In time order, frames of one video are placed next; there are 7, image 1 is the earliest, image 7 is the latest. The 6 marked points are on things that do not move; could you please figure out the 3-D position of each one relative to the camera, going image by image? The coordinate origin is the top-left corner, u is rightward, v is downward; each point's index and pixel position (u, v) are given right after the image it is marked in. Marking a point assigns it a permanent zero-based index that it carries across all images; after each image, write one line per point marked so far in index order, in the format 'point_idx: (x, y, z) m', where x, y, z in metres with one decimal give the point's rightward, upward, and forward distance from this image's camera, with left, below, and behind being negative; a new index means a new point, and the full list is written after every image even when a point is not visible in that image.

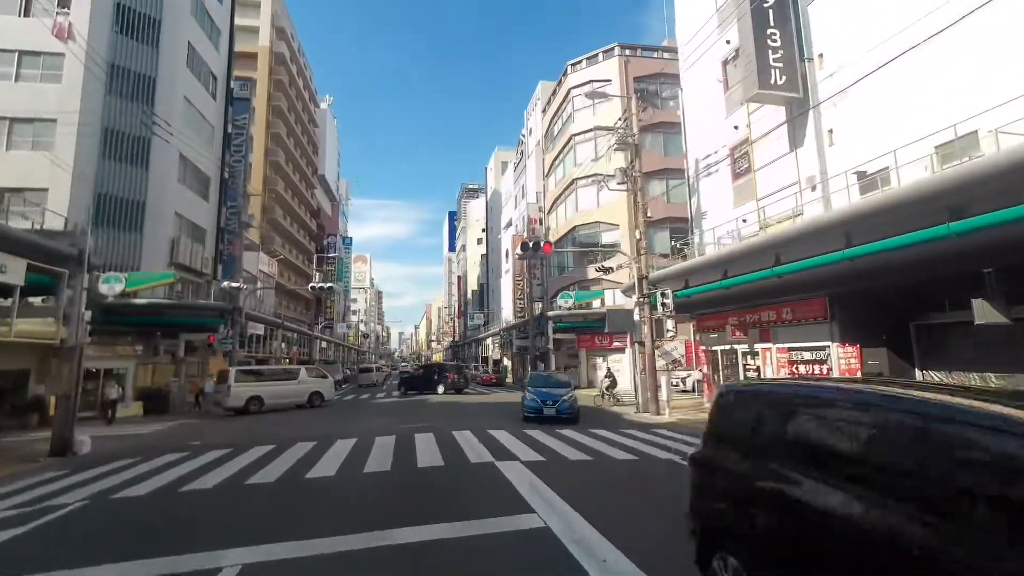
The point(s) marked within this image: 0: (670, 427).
0: (+4.7, -4.1, +15.8) m
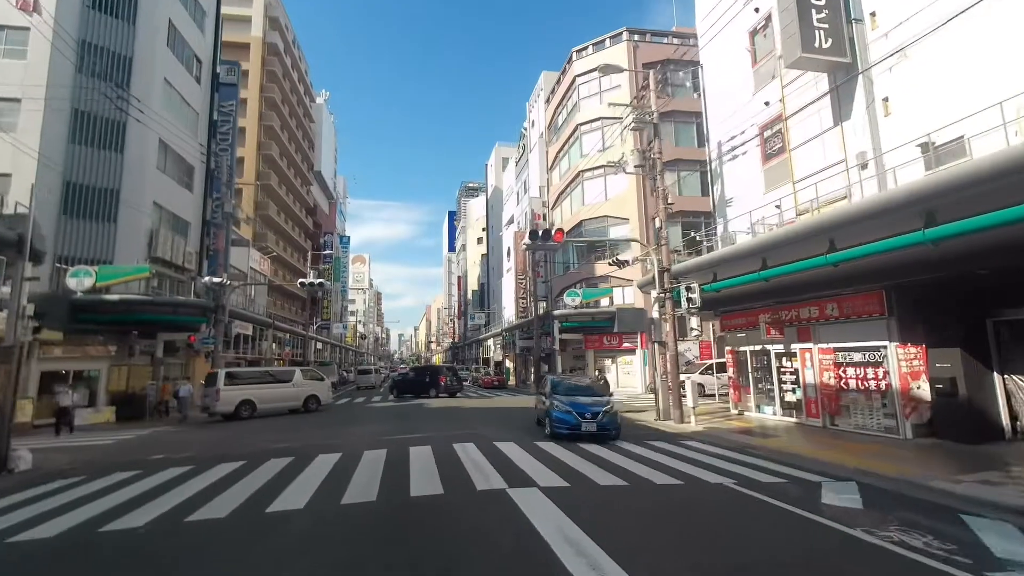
0: (+4.9, -3.9, +14.0) m
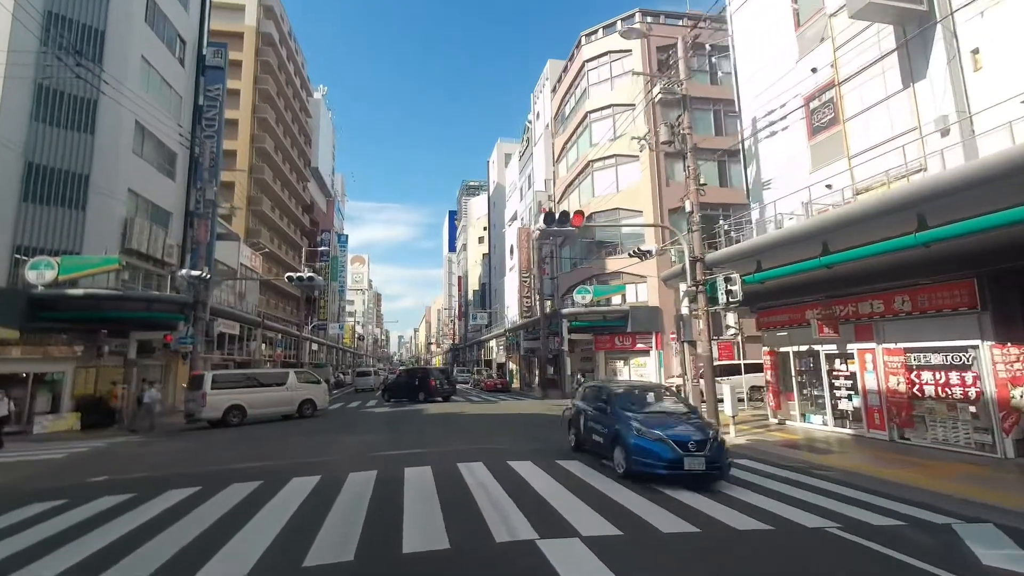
0: (+5.2, -3.7, +12.0) m
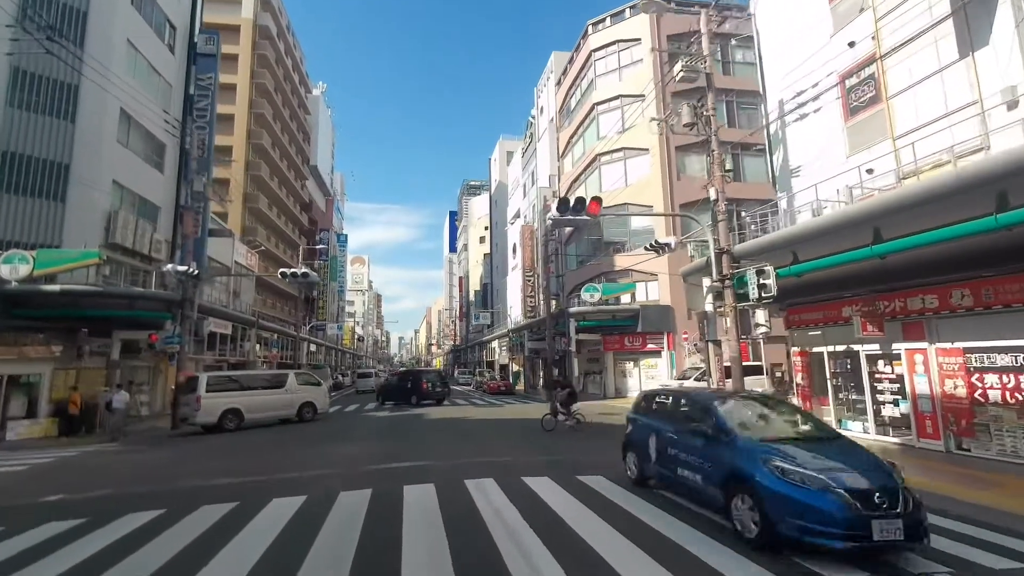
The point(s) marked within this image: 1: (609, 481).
0: (+5.4, -3.5, +10.7) m
1: (+1.6, -3.2, +9.0) m
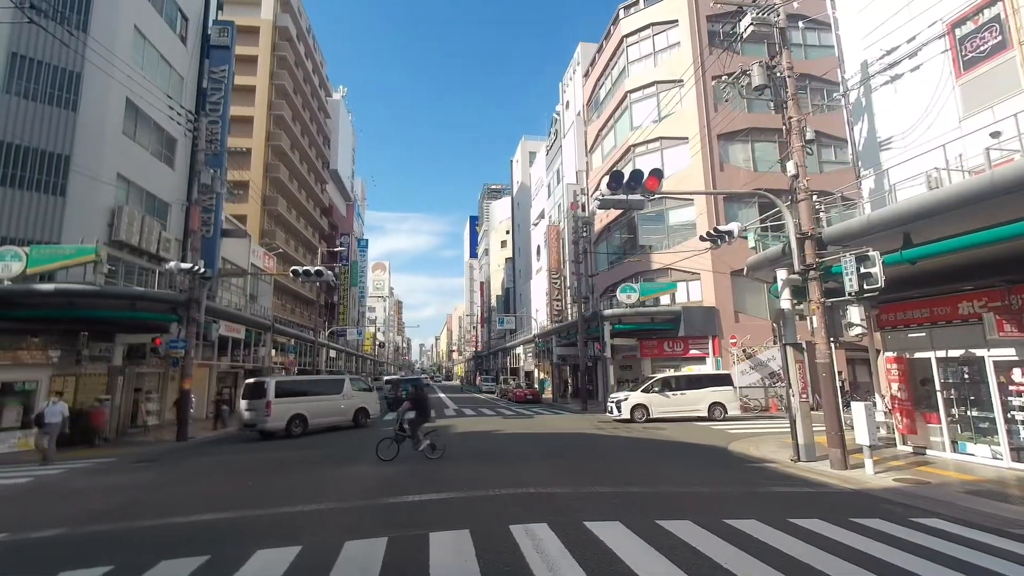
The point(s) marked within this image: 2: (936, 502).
0: (+6.2, -3.4, +8.5) m
1: (+2.3, -3.0, +6.9) m
2: (+6.6, -3.3, +8.4) m
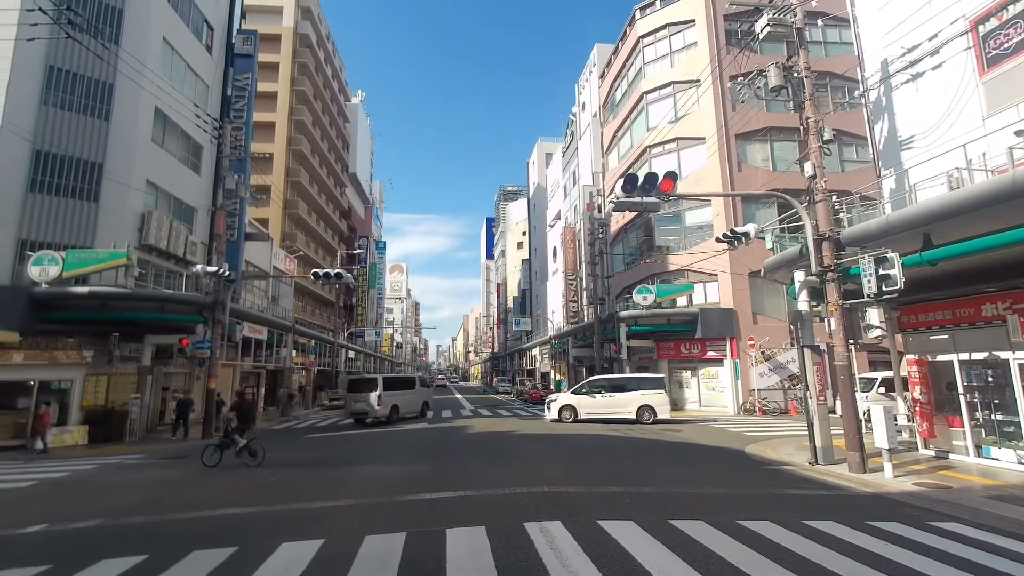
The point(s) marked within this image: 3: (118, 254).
0: (+6.5, -3.4, +8.5) m
1: (+2.5, -3.1, +7.0) m
2: (+6.9, -3.4, +8.4) m
3: (-12.2, +1.0, +16.7) m
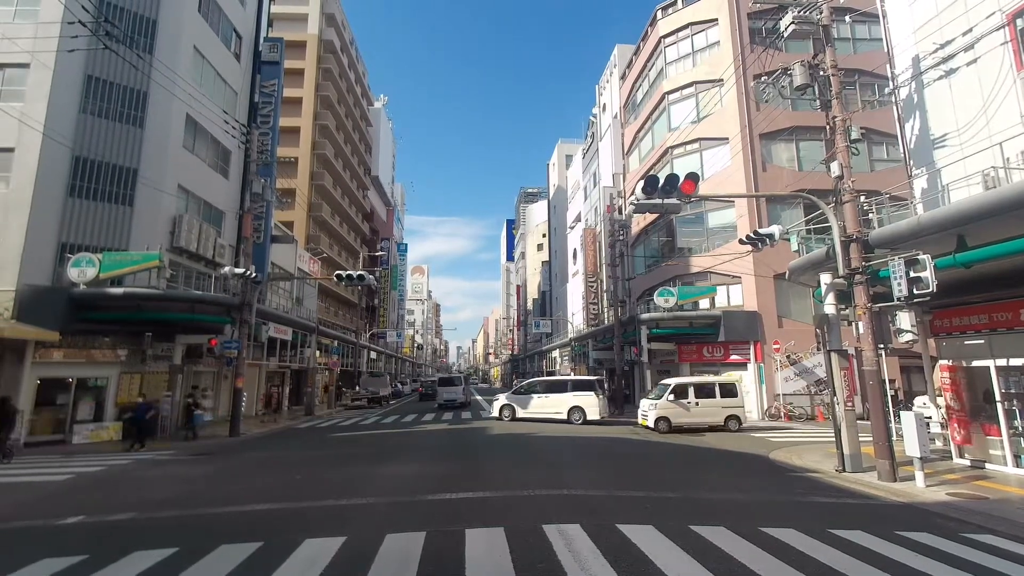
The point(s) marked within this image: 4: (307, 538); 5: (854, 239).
0: (+6.8, -3.4, +8.3) m
1: (+2.8, -3.1, +6.9) m
2: (+7.2, -3.4, +8.2) m
3: (-11.5, +1.0, +17.2) m
4: (-2.5, -3.1, +6.9) m
5: (+7.0, +1.0, +11.0) m
